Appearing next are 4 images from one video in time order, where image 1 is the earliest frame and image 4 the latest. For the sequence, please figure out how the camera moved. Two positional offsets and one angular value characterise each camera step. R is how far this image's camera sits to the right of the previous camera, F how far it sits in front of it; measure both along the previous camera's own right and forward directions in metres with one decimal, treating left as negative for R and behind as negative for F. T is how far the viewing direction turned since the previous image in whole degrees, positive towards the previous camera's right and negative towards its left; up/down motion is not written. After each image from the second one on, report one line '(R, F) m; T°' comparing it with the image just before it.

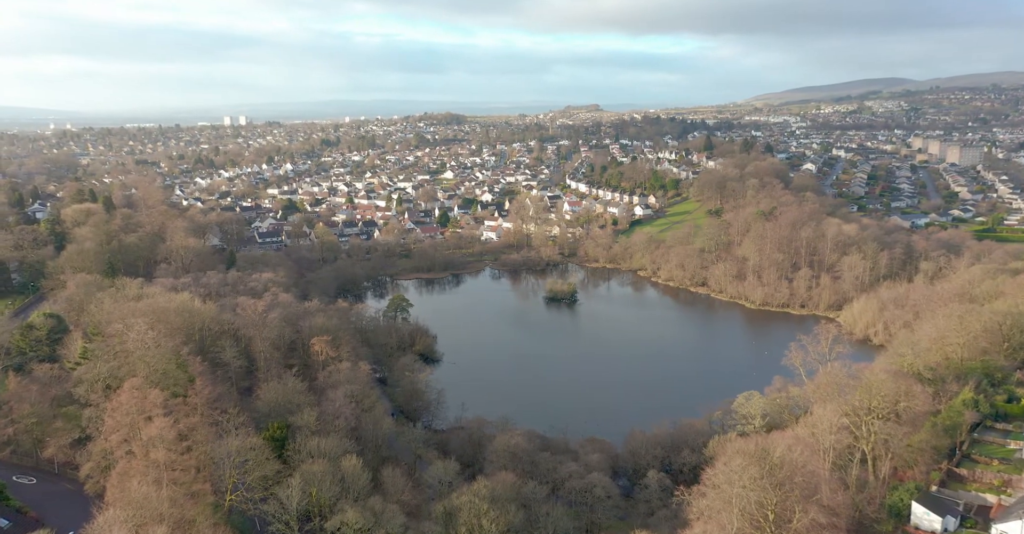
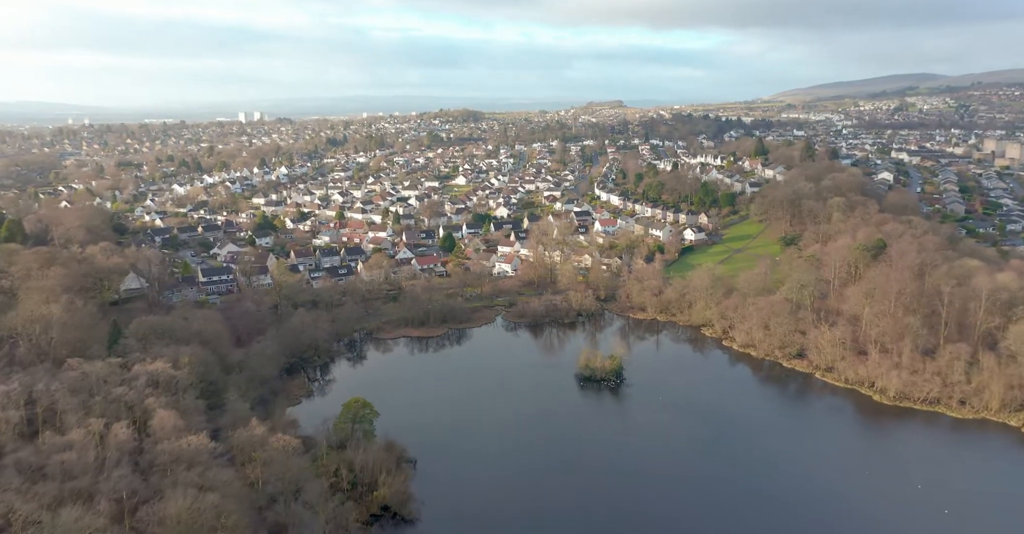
(-0.1, +8.5) m; -1°
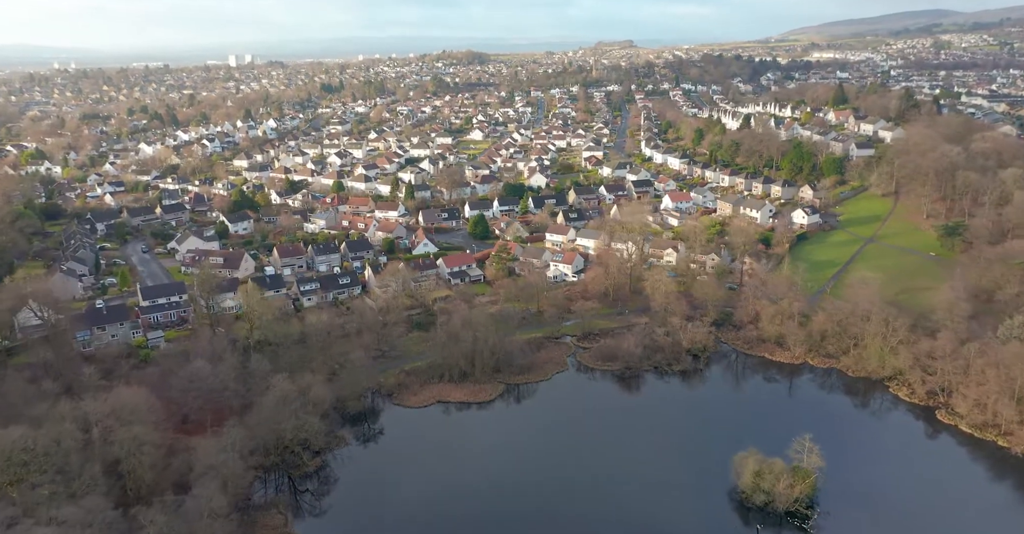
(-2.1, +8.6) m; 0°
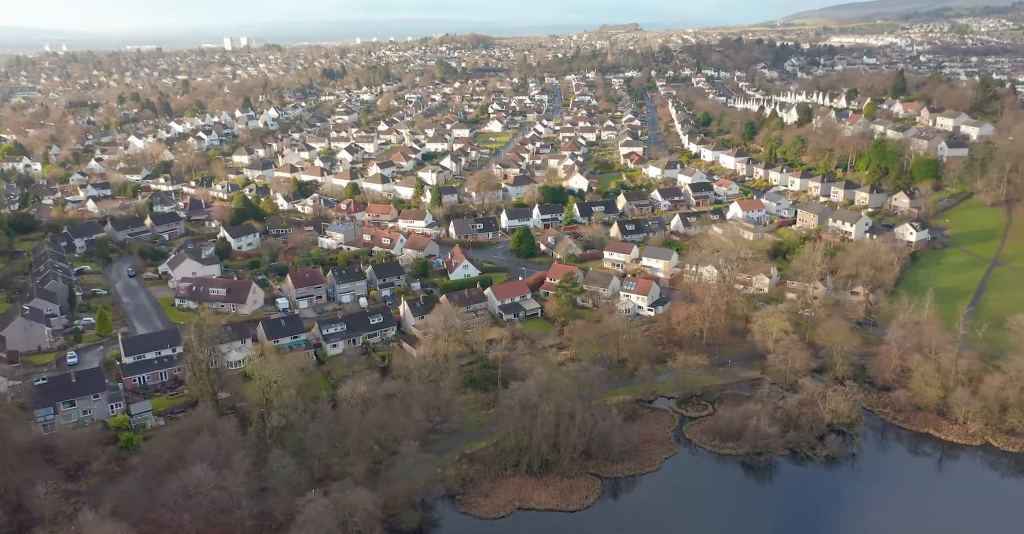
(-1.8, +4.2) m; 0°
